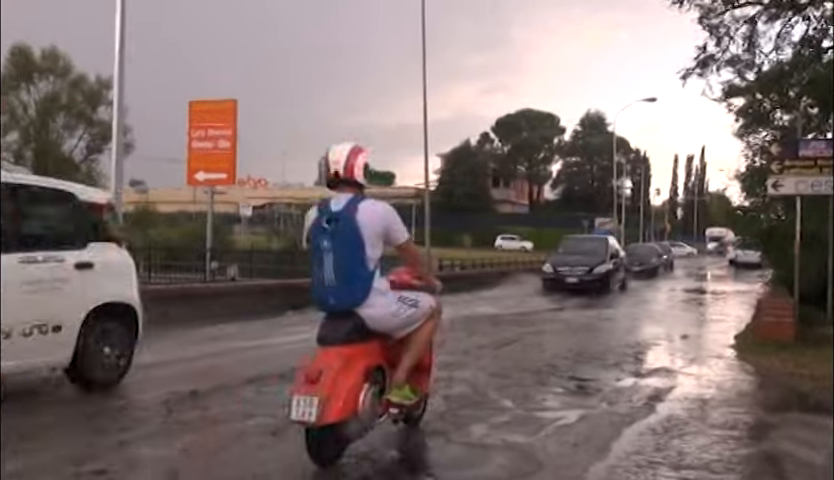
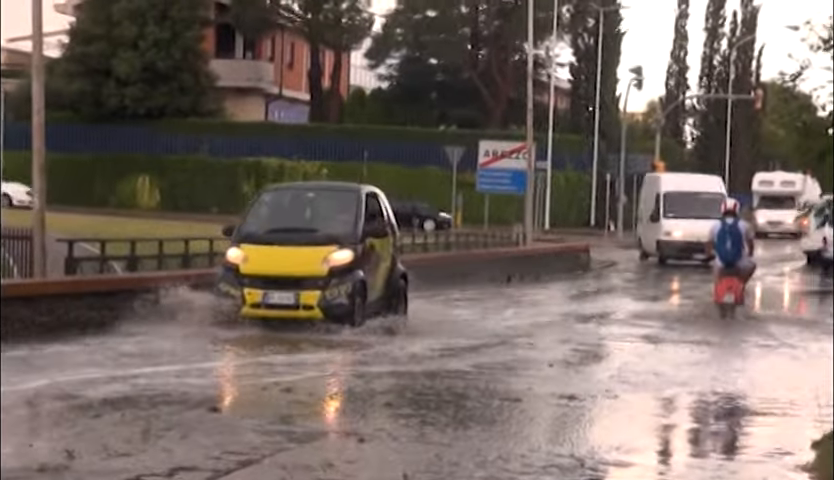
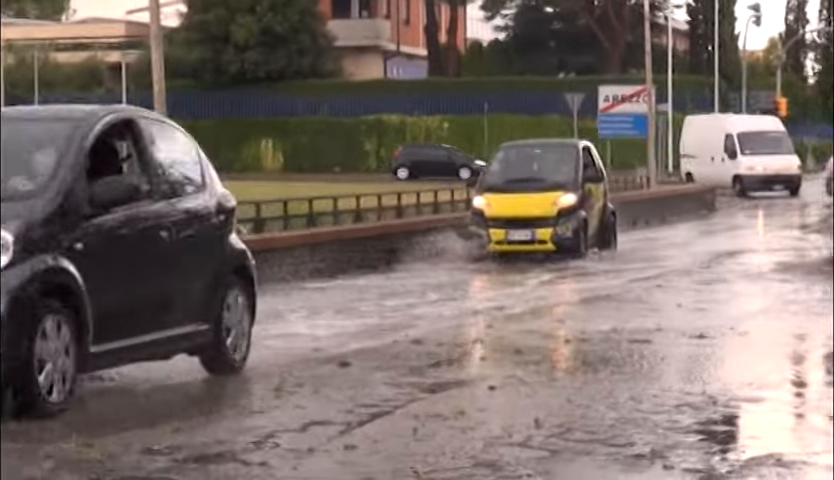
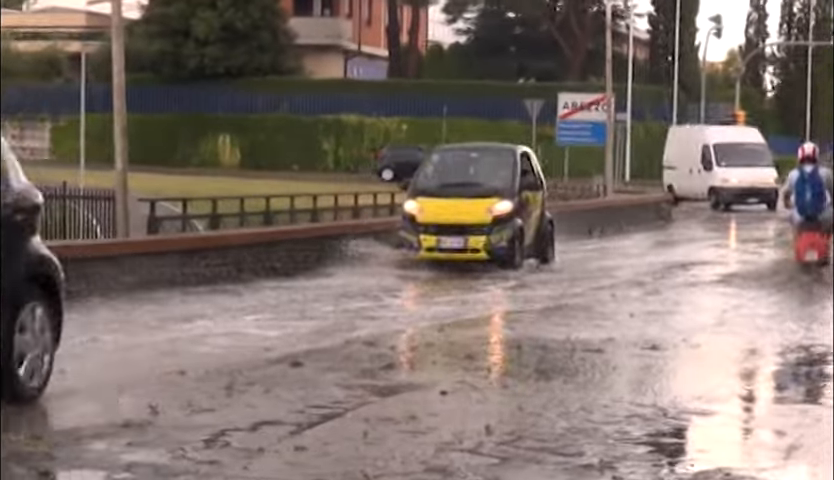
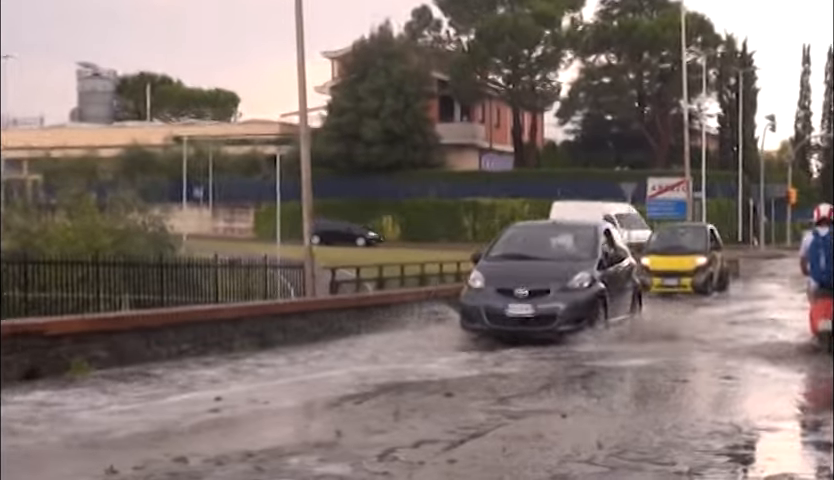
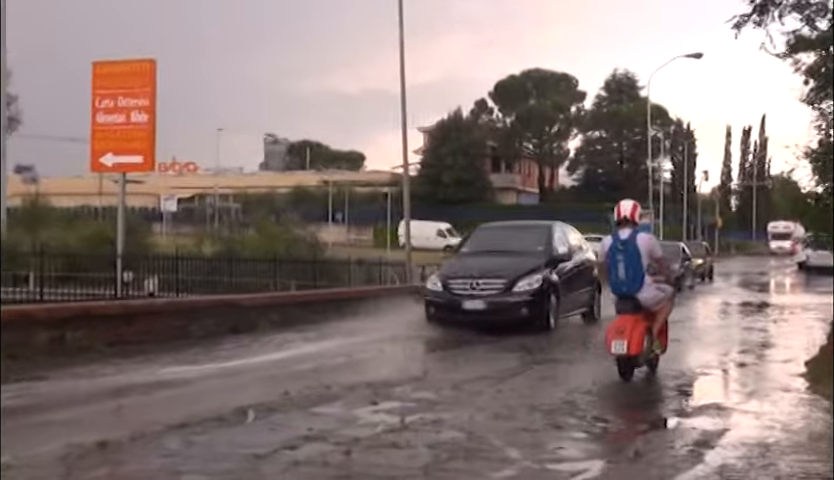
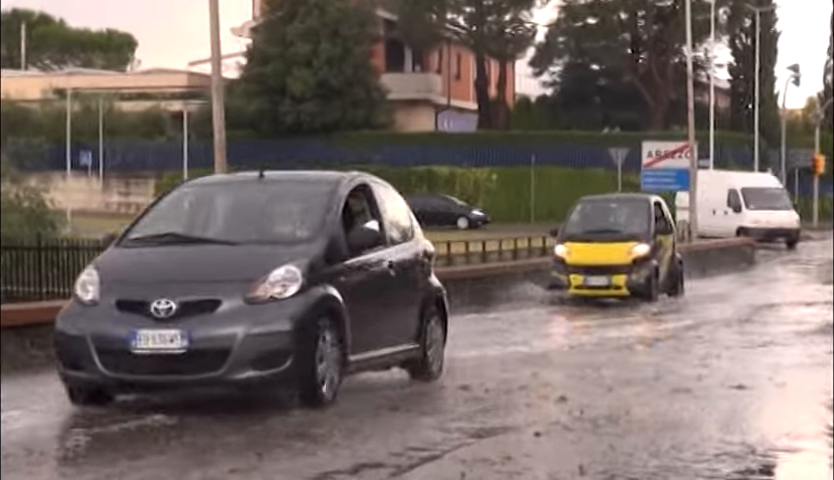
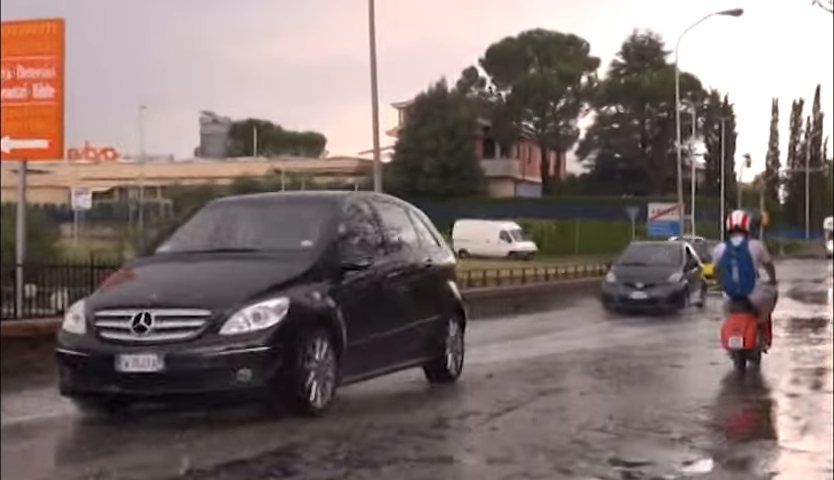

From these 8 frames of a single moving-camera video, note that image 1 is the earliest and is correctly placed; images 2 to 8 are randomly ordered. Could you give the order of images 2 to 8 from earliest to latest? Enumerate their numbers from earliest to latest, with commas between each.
6, 8, 5, 7, 3, 4, 2
